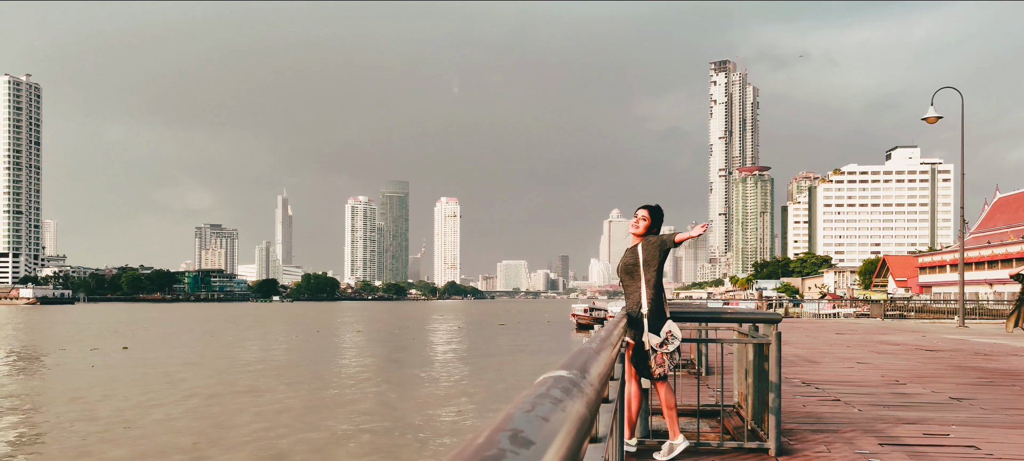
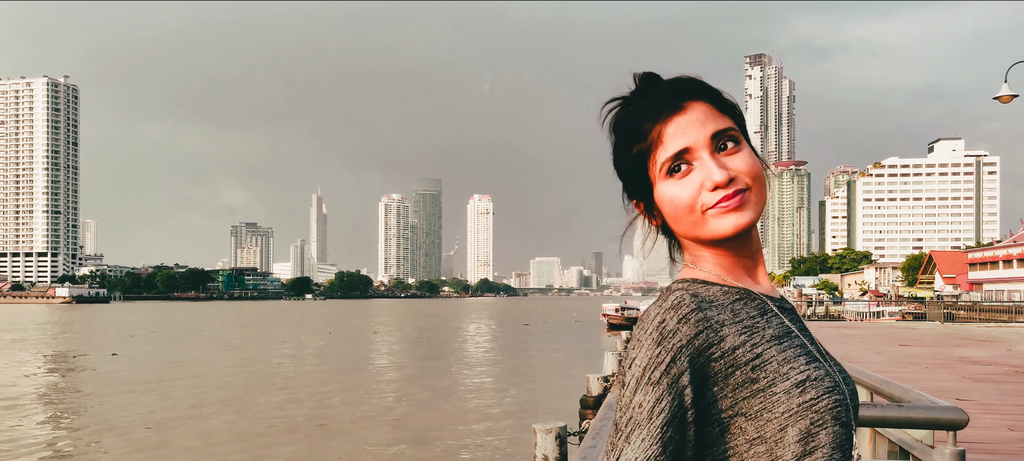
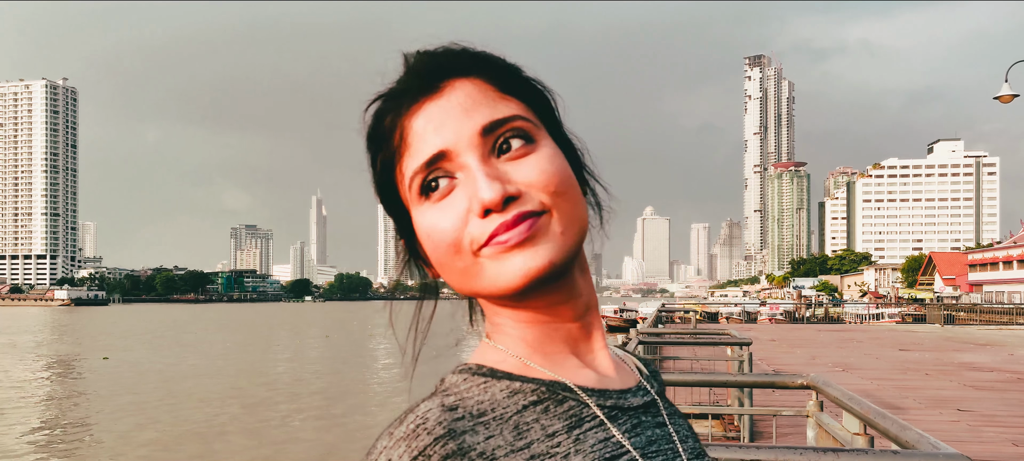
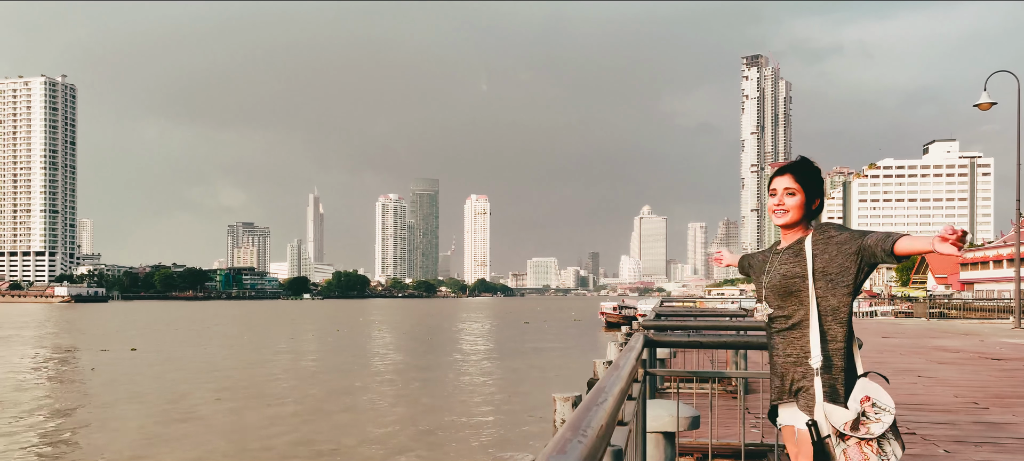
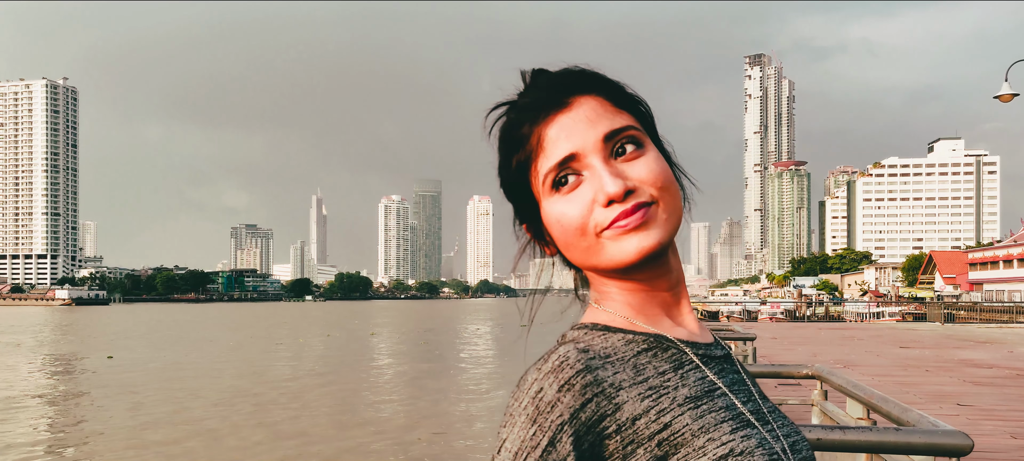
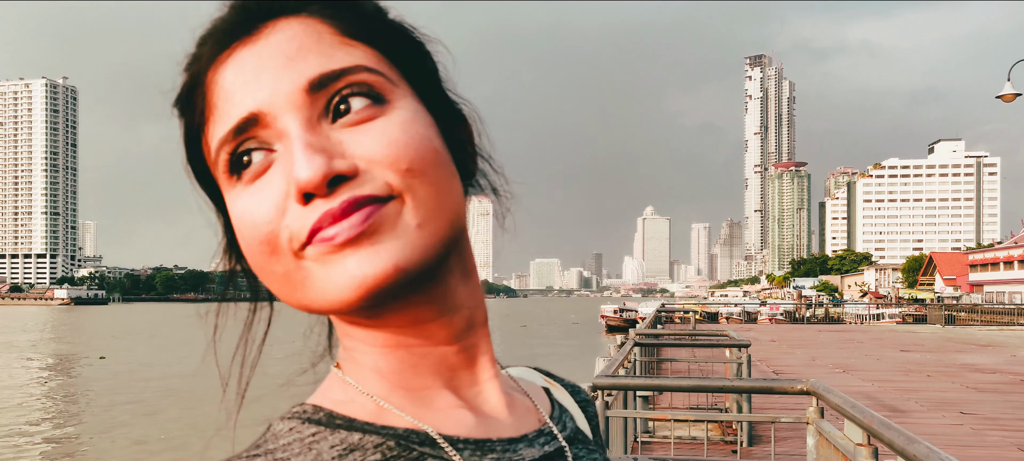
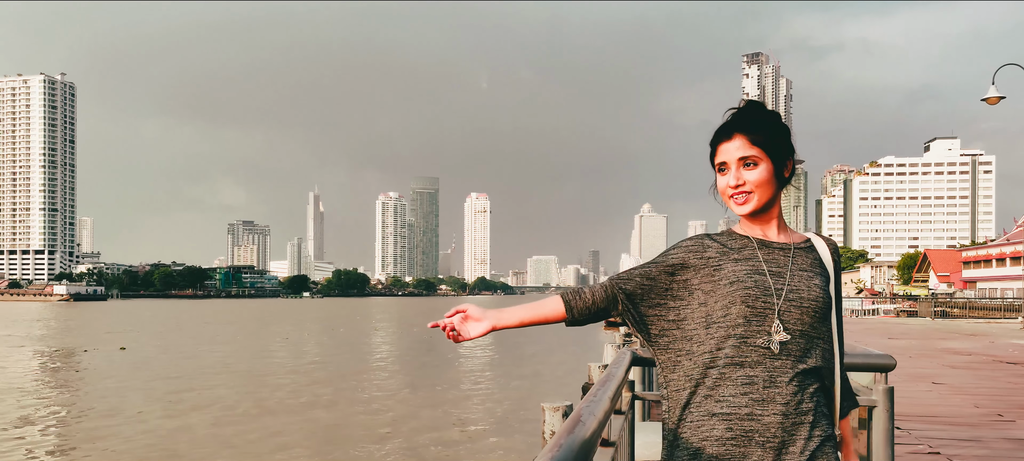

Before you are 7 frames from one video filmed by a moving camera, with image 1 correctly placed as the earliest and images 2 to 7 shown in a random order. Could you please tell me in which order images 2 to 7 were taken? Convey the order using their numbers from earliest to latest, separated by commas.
4, 7, 2, 5, 3, 6
